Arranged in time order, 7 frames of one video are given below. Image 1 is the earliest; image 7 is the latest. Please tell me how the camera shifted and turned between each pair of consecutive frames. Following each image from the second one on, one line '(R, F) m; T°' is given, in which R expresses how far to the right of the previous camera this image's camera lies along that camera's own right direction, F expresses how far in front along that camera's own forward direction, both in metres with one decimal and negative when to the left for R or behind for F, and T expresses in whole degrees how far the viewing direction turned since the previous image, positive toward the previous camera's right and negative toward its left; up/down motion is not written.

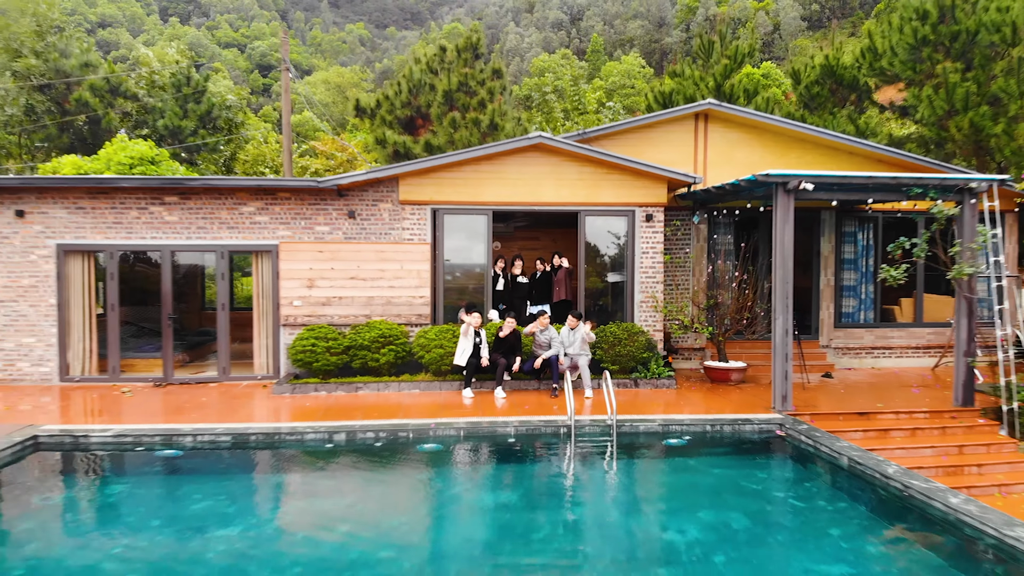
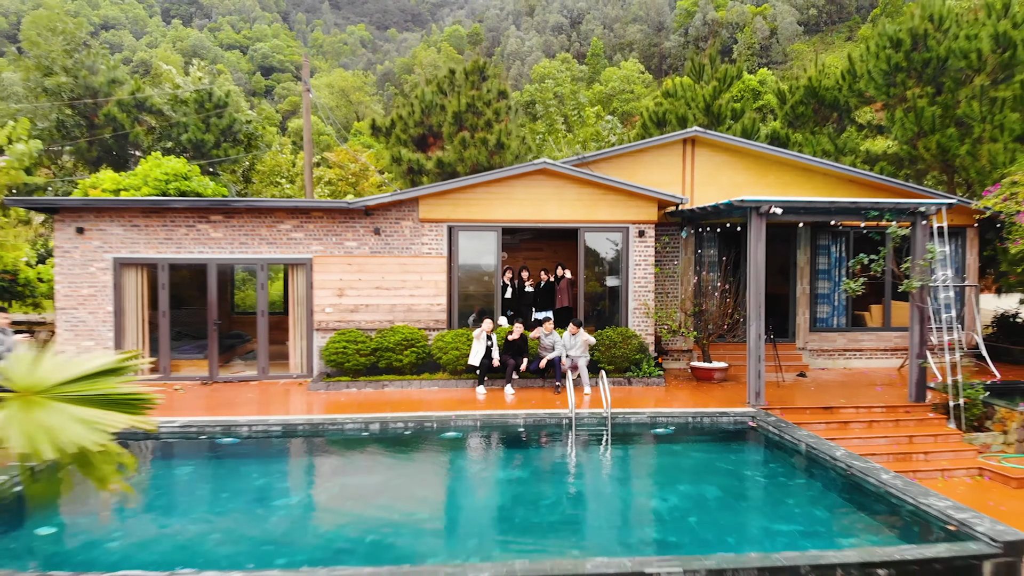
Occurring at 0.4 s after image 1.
(-0.1, -0.8) m; 0°
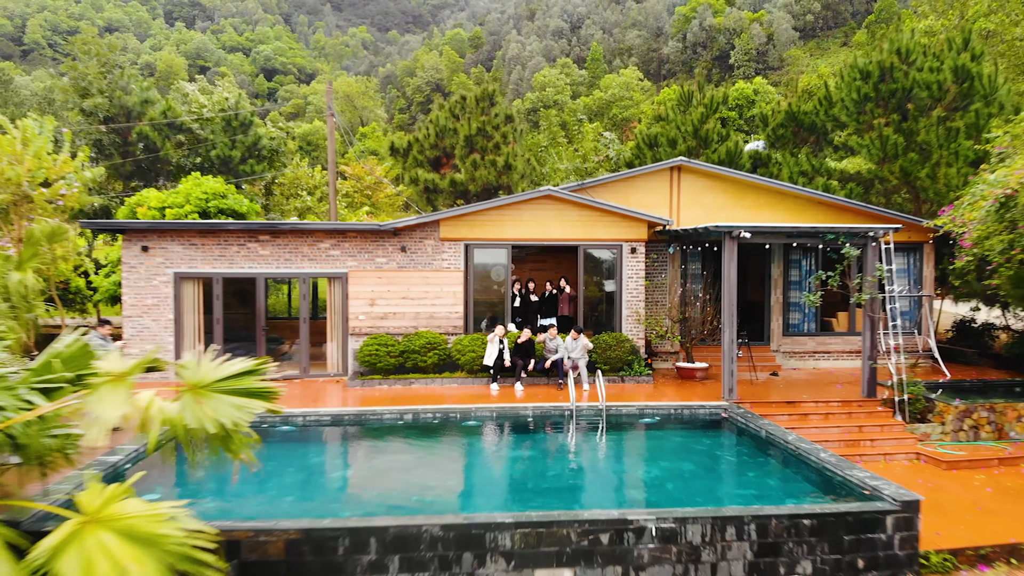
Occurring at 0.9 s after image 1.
(-0.1, -1.2) m; 0°
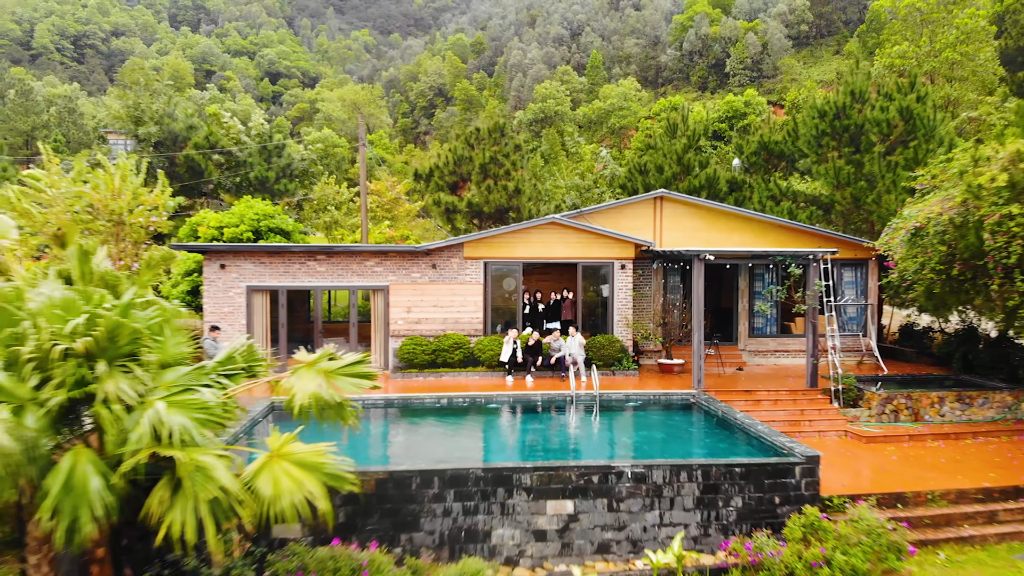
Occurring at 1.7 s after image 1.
(-0.2, -1.9) m; 0°
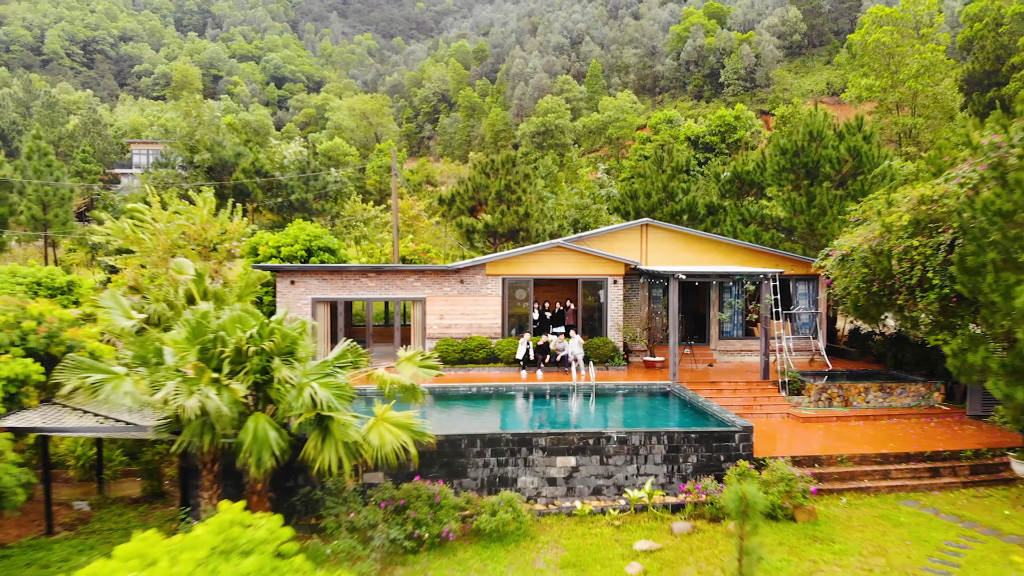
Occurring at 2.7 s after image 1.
(-0.2, -2.6) m; 0°
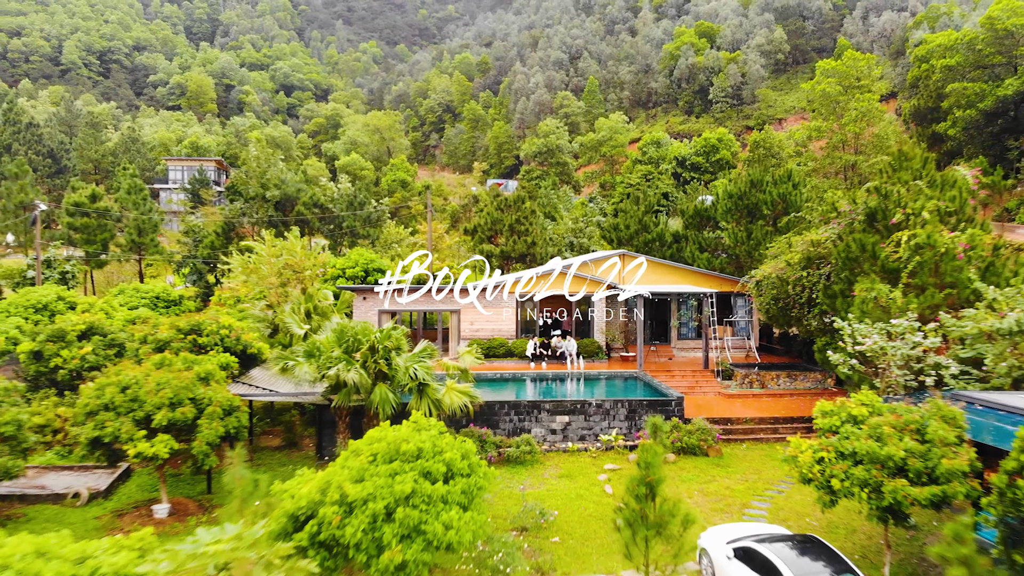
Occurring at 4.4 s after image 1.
(-0.3, -5.1) m; 0°
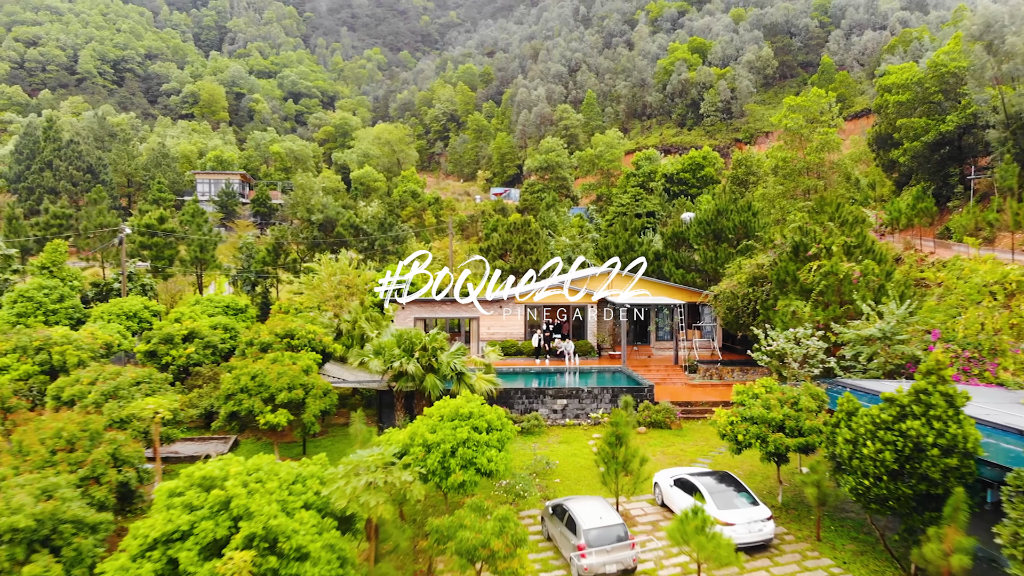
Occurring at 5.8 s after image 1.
(-0.3, -4.7) m; 0°
